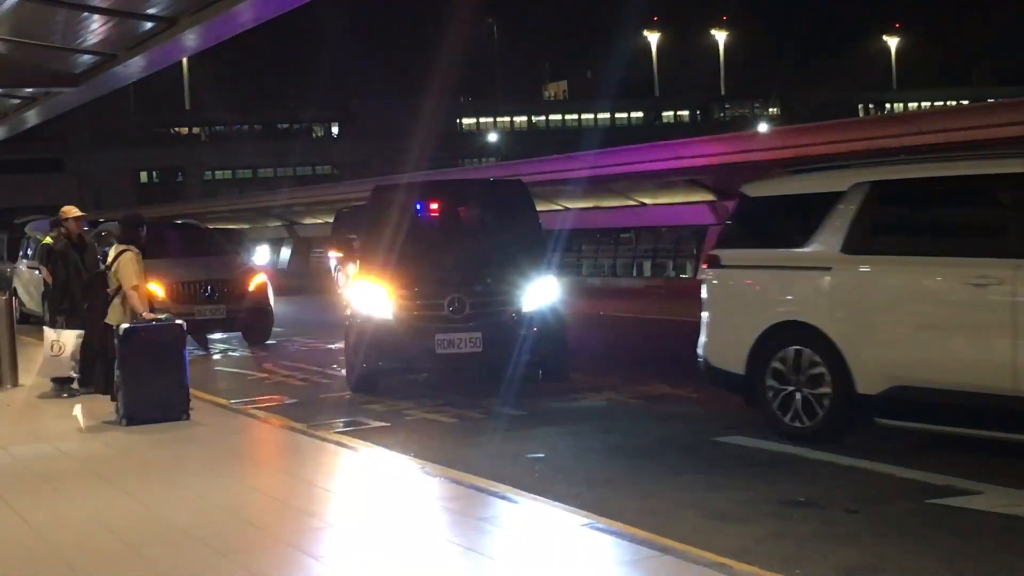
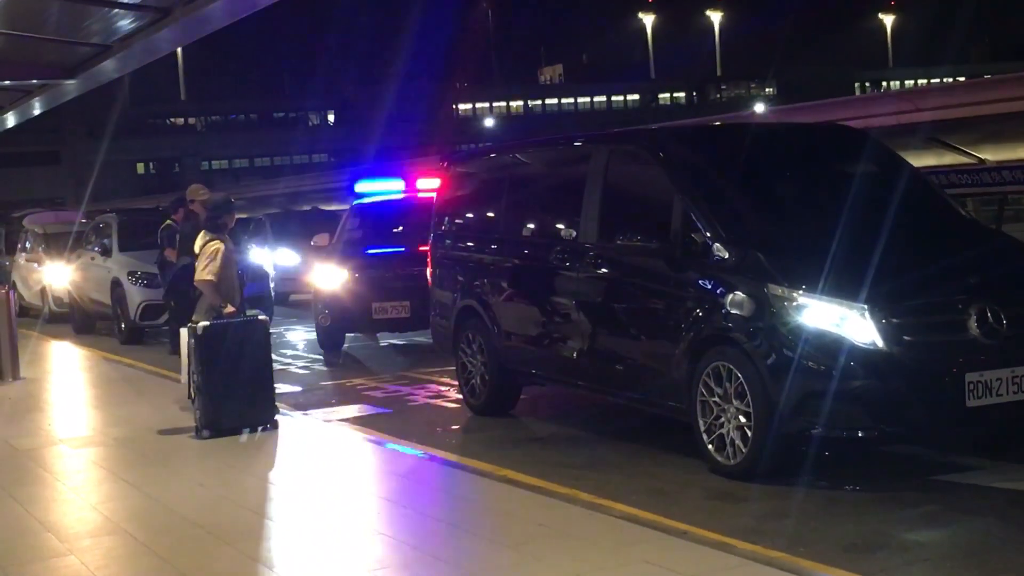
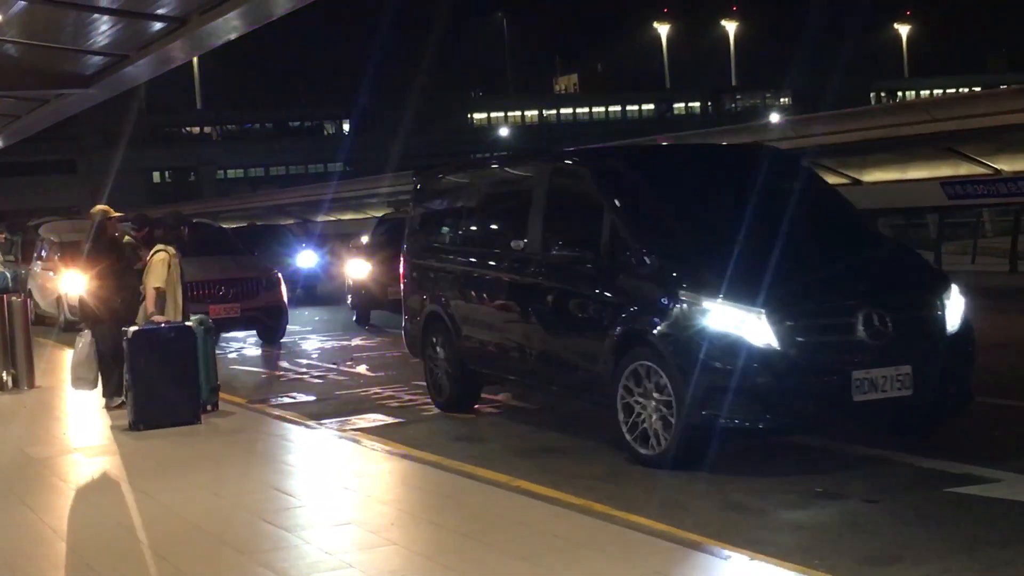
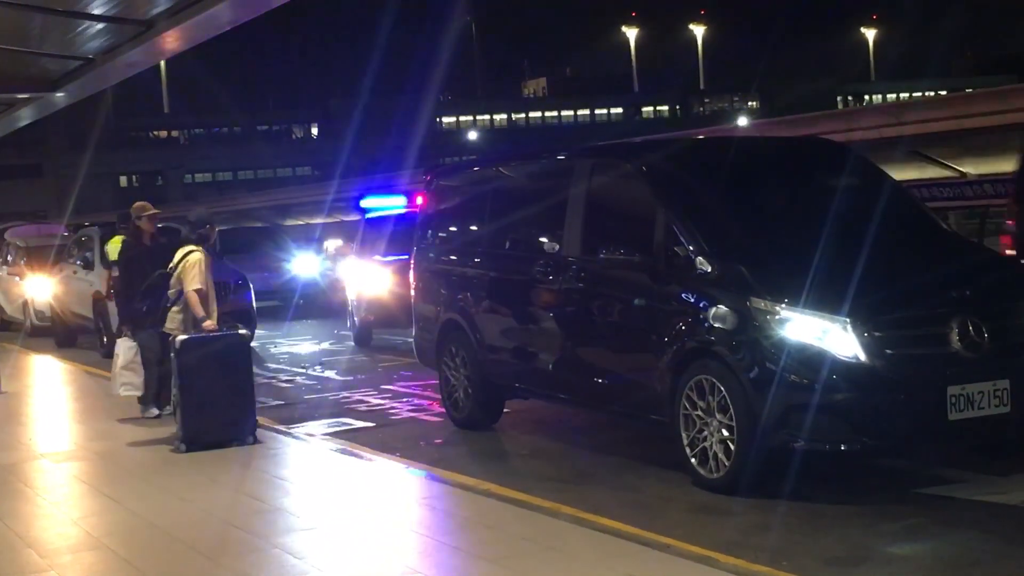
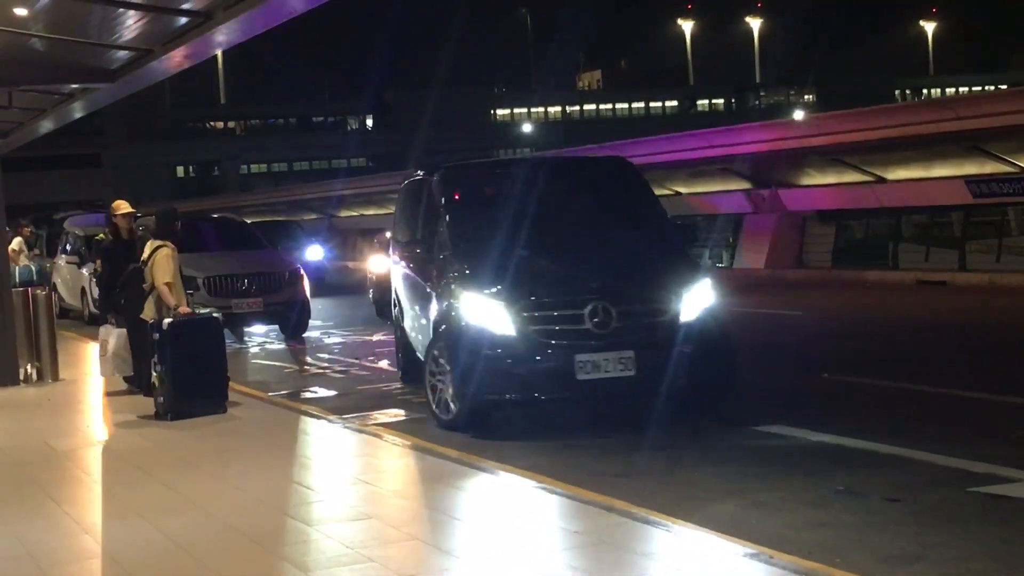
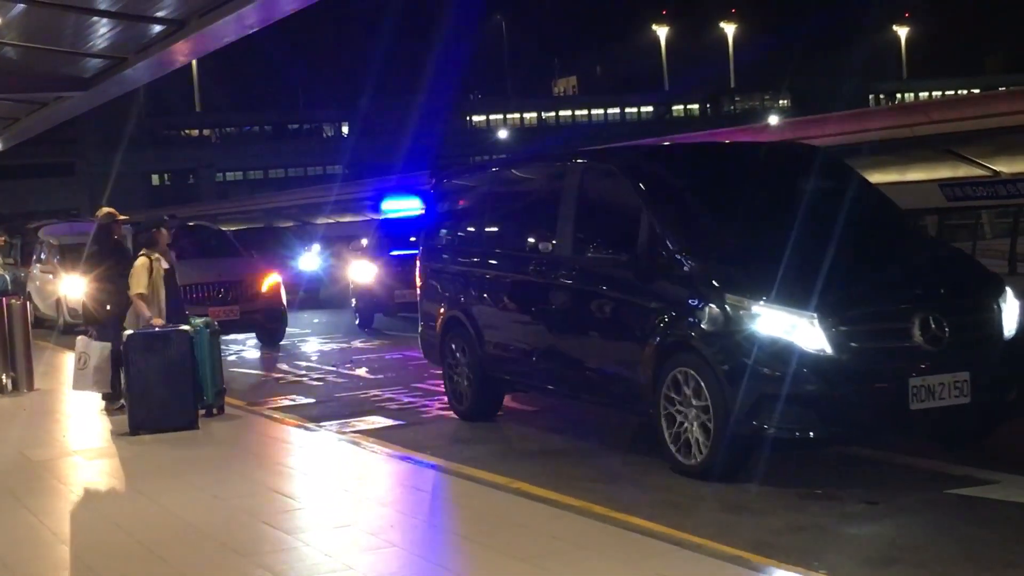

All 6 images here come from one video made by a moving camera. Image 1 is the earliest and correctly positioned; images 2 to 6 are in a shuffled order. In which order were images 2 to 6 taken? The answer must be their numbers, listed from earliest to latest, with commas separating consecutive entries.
5, 3, 6, 4, 2
